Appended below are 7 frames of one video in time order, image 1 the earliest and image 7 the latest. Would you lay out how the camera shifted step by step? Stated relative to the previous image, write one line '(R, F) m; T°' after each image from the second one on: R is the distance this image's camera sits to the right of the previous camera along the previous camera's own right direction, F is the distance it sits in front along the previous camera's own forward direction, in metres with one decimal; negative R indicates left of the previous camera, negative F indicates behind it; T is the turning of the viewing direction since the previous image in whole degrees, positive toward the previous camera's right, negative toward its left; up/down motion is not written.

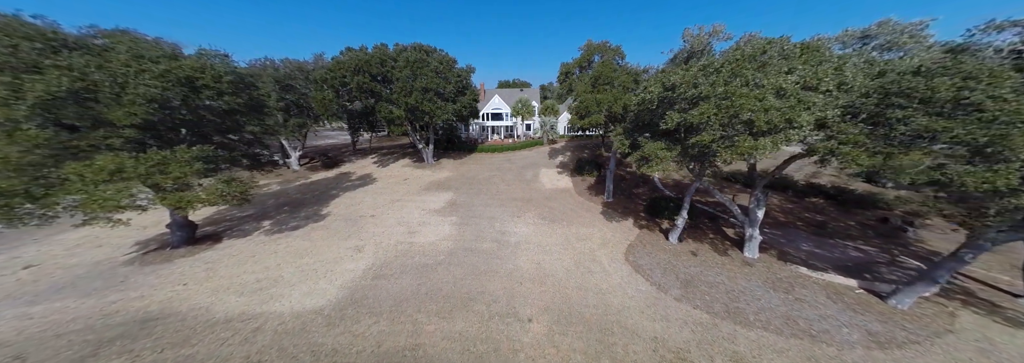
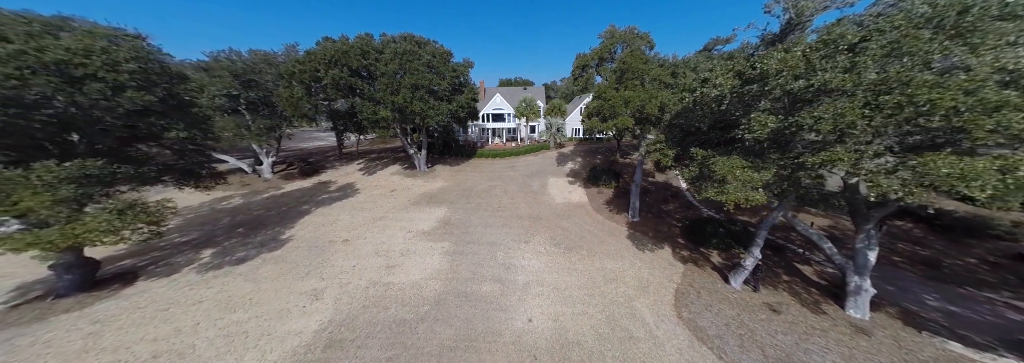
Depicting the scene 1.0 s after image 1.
(-0.3, +3.1) m; 0°
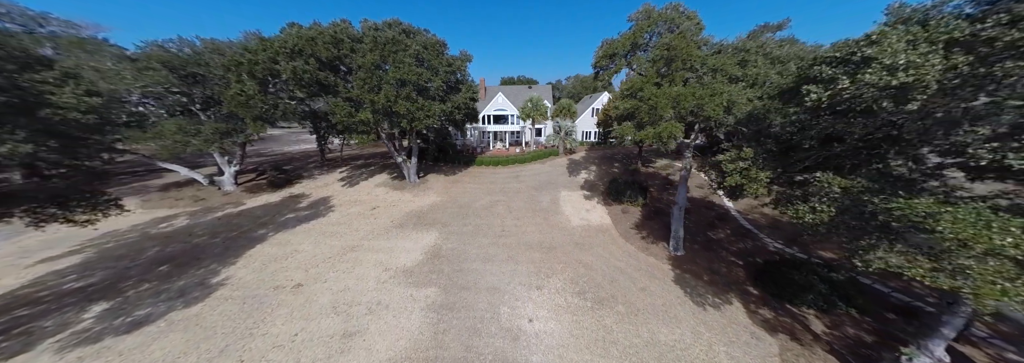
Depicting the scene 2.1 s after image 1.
(-0.3, +3.3) m; 0°
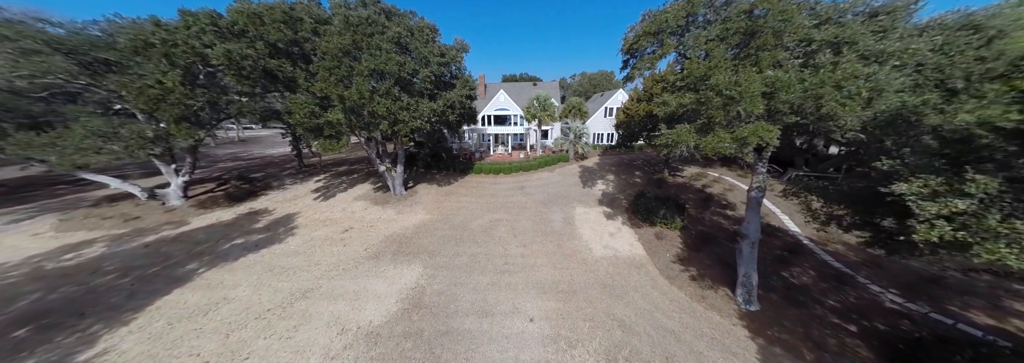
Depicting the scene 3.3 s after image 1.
(-0.2, +3.2) m; 0°
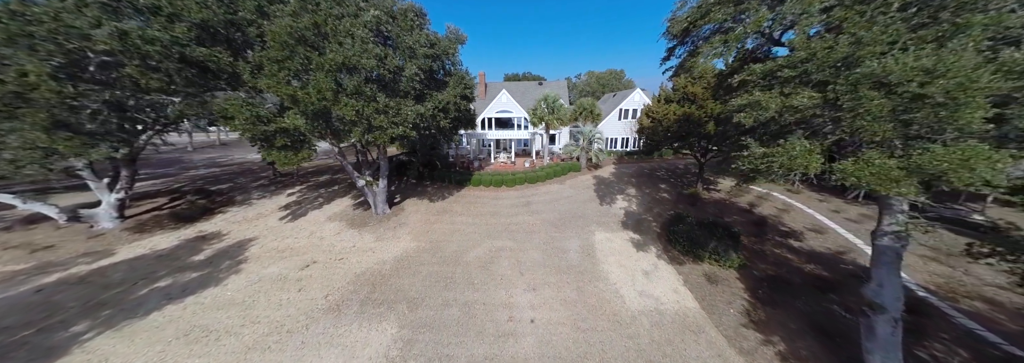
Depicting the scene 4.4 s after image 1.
(-0.2, +2.8) m; 0°
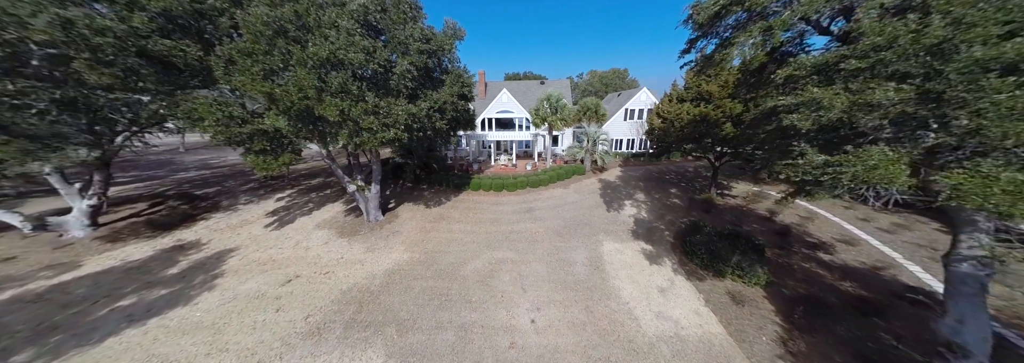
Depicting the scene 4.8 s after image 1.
(0.0, +0.9) m; 0°
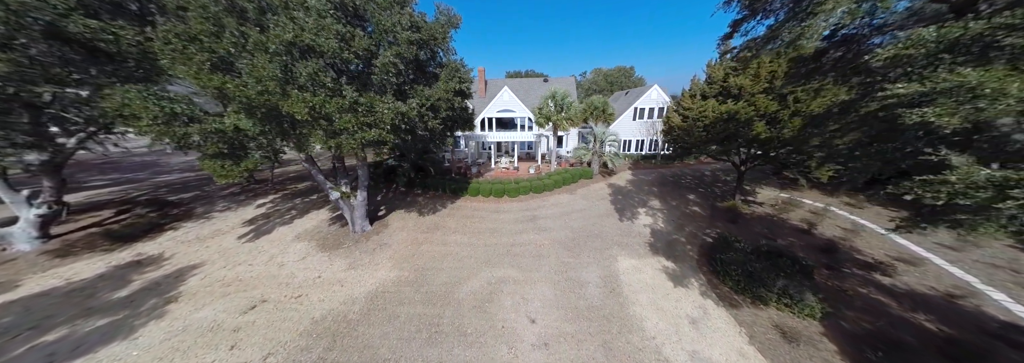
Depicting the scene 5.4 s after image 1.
(-0.1, +1.4) m; 0°
